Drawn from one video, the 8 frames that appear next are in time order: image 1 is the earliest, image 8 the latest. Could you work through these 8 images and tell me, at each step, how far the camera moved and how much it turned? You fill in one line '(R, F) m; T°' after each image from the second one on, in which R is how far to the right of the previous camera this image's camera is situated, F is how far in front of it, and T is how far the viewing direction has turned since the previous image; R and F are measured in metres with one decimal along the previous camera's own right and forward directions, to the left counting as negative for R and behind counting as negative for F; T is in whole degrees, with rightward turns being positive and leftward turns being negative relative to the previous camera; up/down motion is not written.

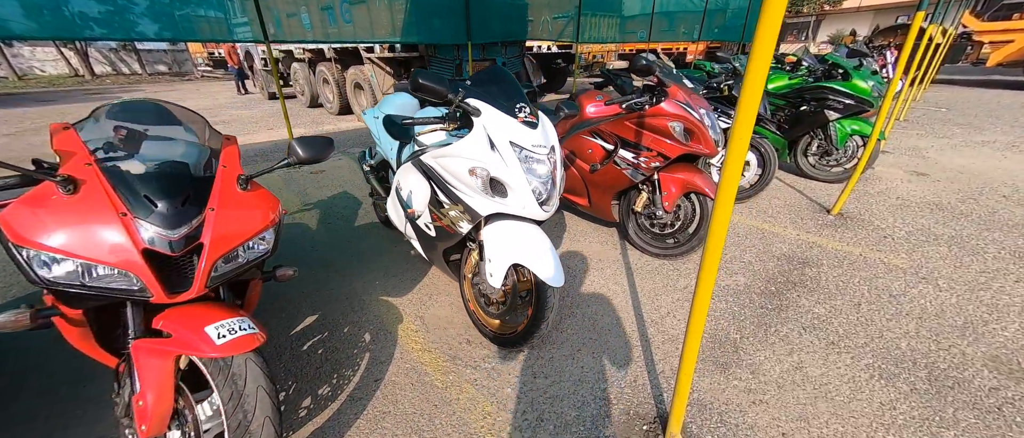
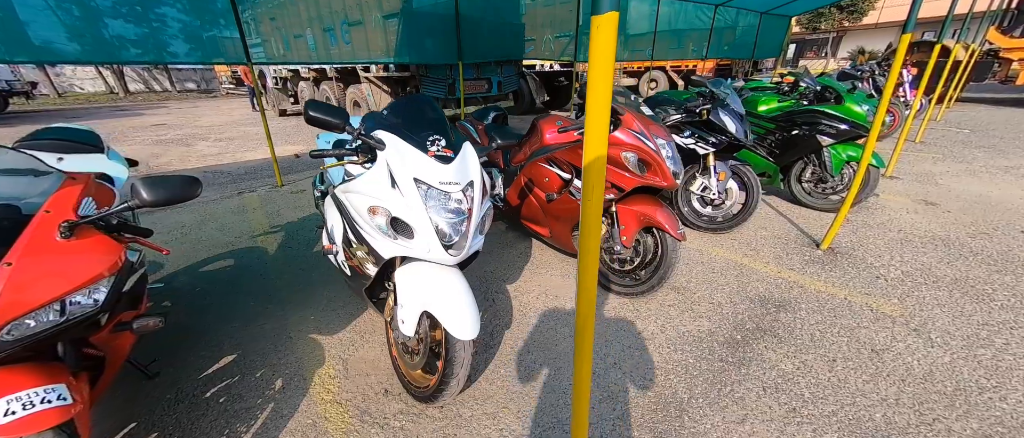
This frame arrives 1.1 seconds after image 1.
(+0.4, +0.1) m; -2°
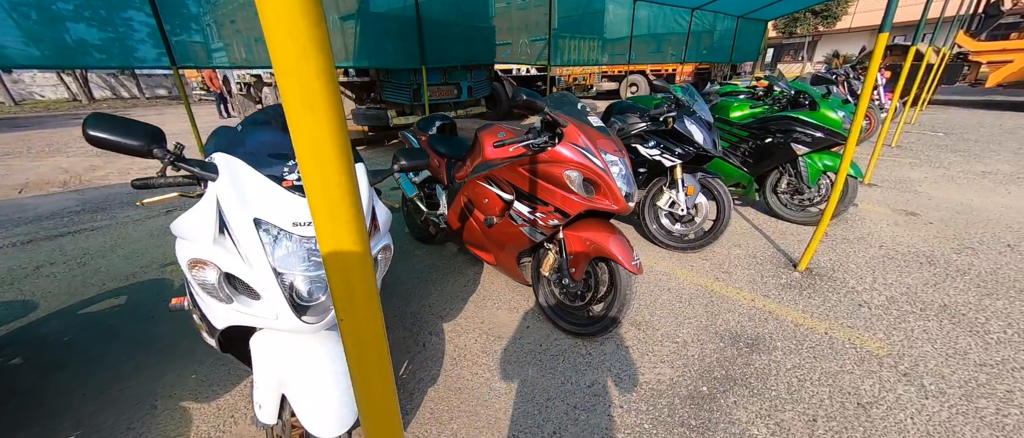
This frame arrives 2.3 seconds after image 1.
(+0.3, +0.3) m; +2°
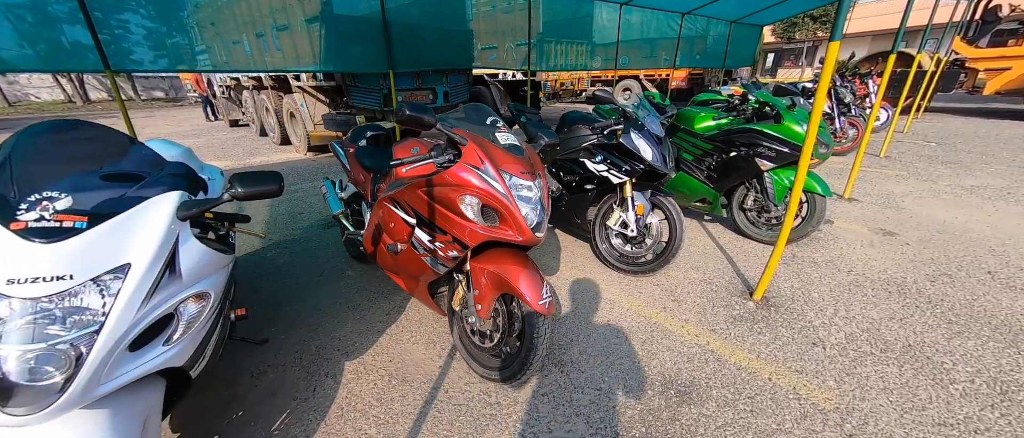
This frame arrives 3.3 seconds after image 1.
(+0.5, +0.2) m; 0°
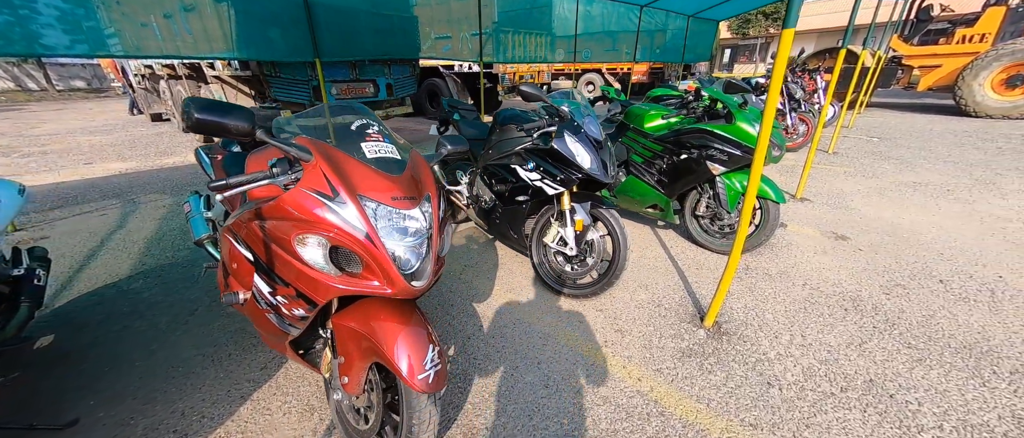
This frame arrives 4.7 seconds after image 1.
(+0.3, +0.4) m; +5°
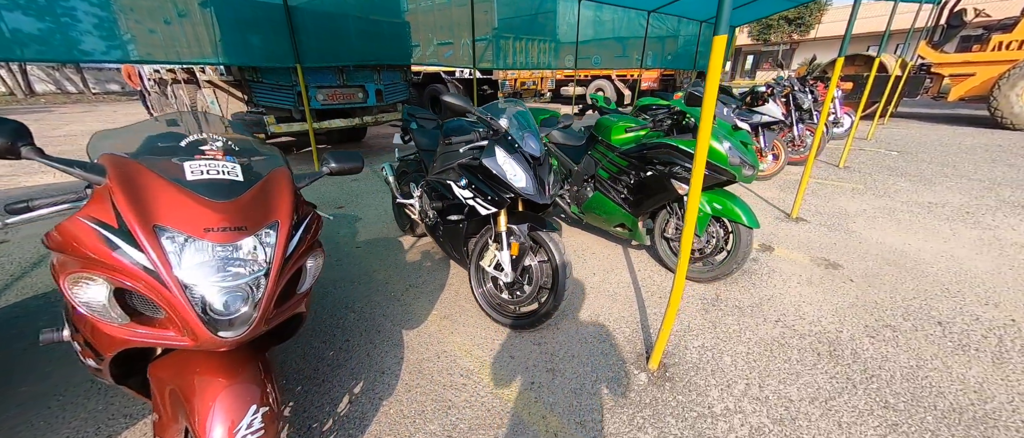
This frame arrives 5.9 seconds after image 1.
(+0.5, +0.2) m; -3°
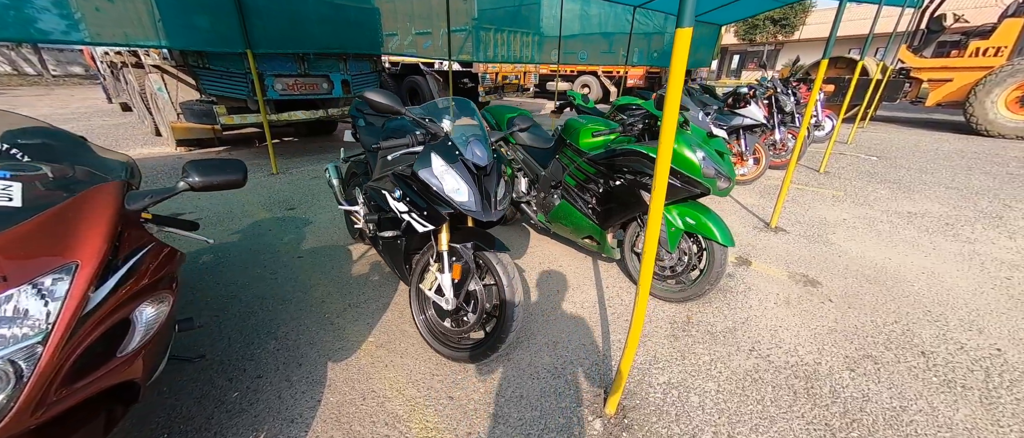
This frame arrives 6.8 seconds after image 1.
(+0.2, +0.3) m; +2°
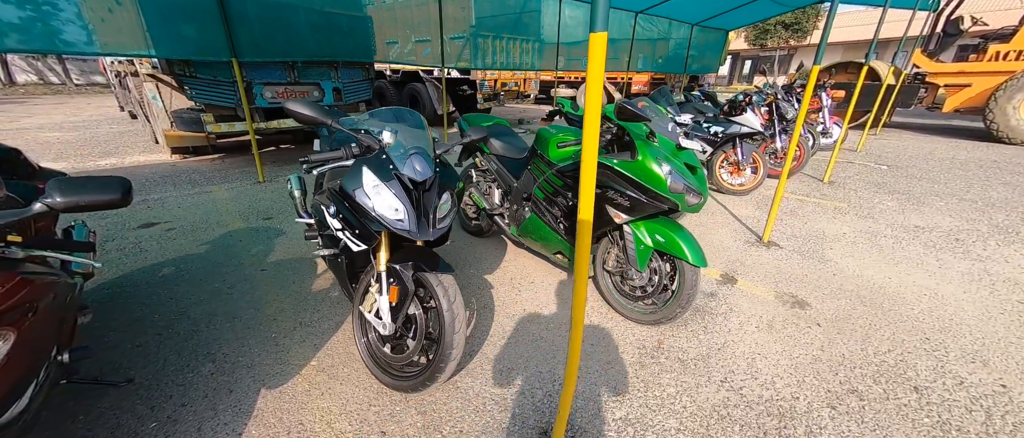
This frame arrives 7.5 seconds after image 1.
(+0.3, +0.1) m; -2°
